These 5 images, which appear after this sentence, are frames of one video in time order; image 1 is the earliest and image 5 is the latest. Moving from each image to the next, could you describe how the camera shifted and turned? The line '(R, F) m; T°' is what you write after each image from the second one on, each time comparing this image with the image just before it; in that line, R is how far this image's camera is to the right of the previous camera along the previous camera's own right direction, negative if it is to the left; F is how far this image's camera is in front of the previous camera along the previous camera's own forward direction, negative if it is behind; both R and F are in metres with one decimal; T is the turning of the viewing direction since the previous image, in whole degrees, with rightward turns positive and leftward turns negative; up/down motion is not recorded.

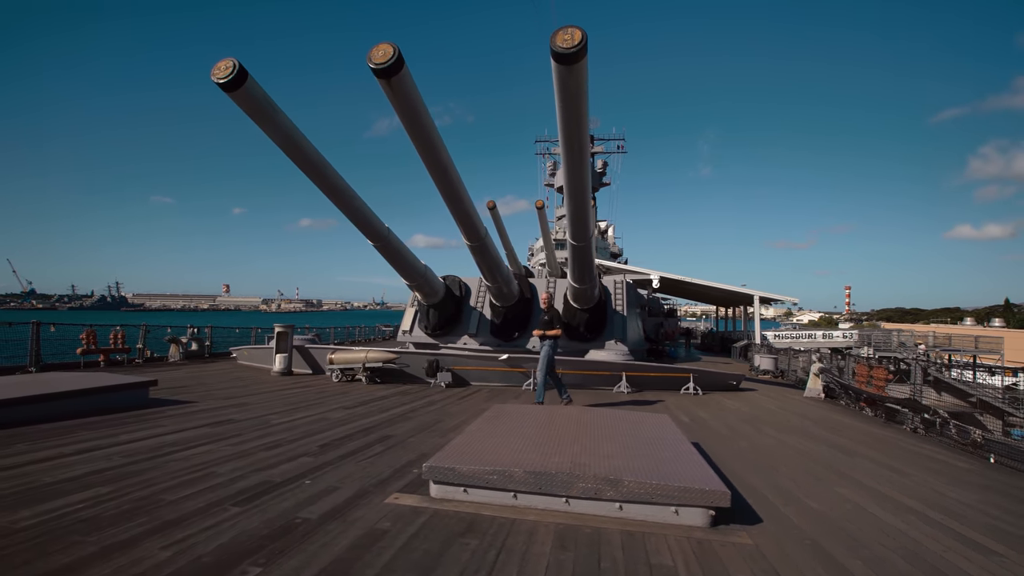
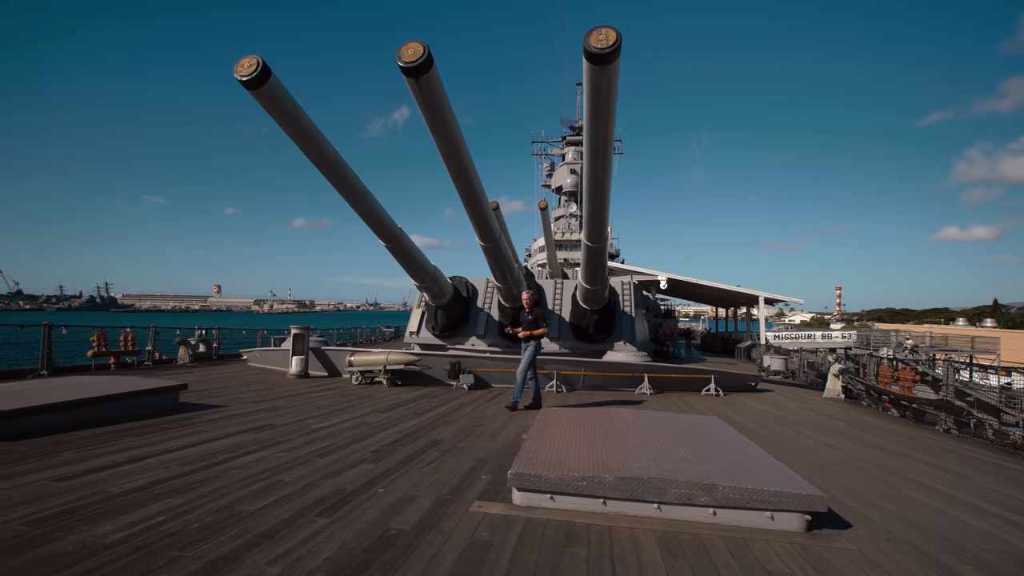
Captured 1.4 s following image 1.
(-0.5, +0.1) m; +1°
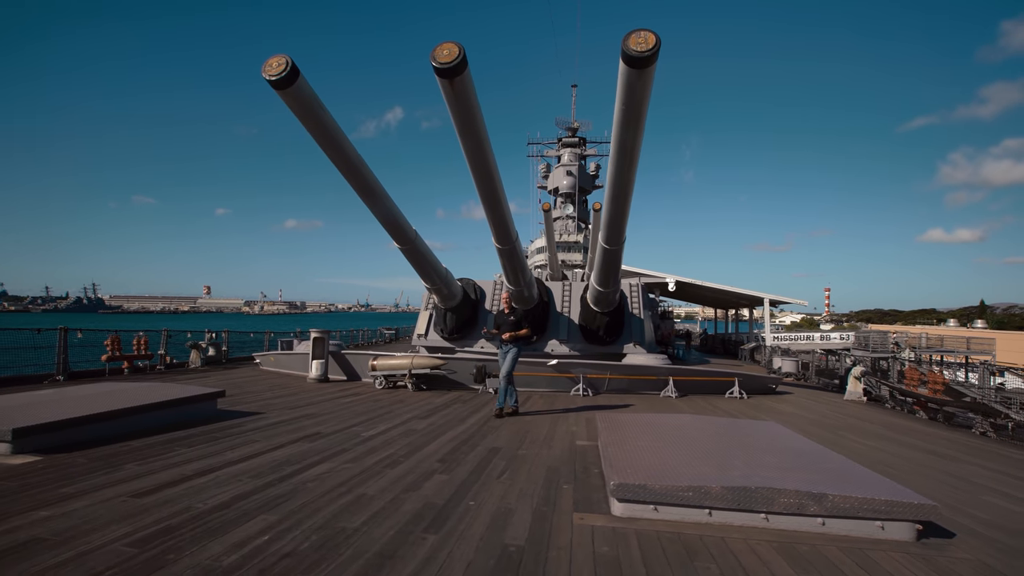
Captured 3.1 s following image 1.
(-0.5, +0.1) m; +1°
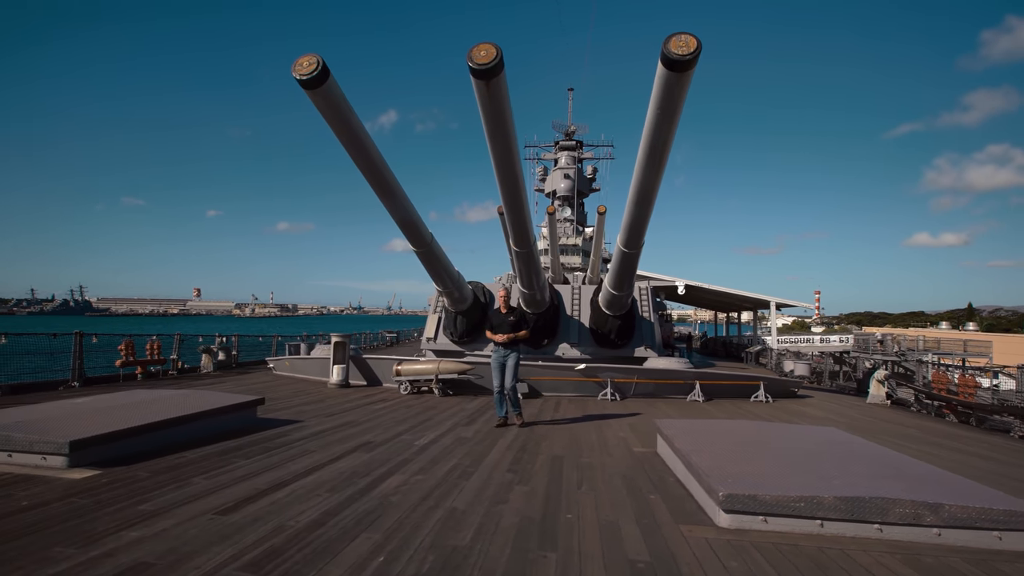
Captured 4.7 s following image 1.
(-0.6, +0.1) m; +1°
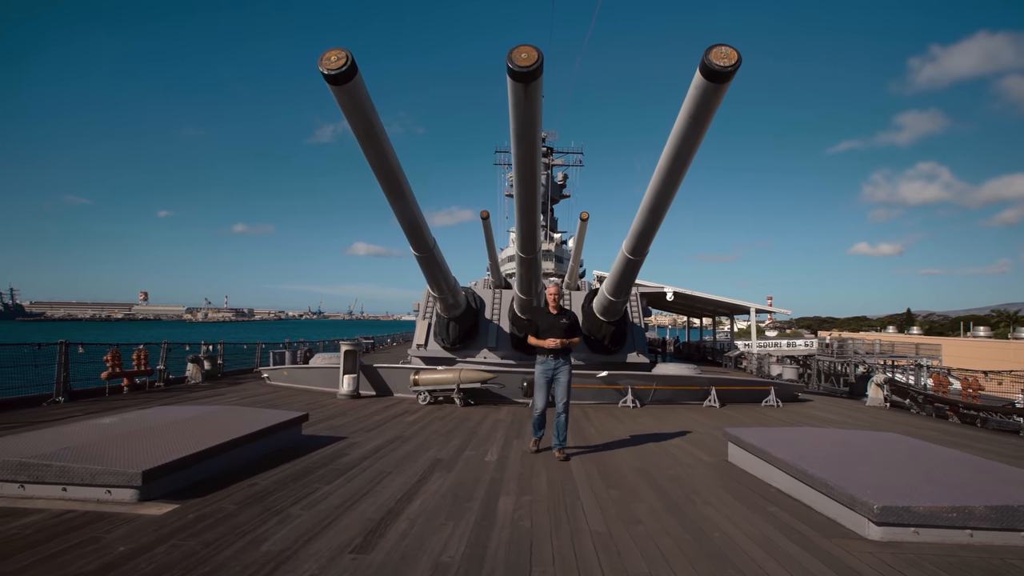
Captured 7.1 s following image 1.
(-0.9, +0.2) m; +5°
